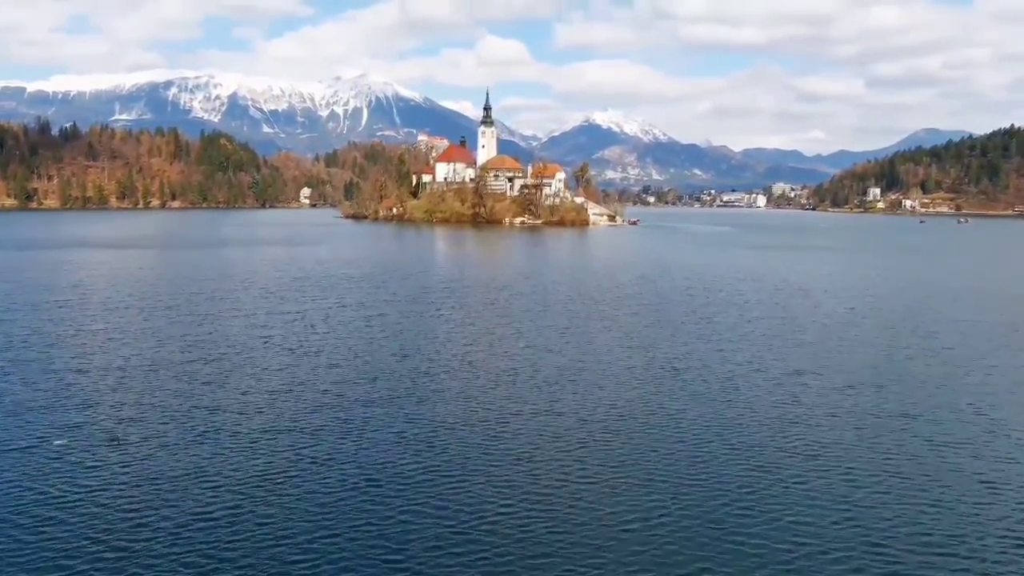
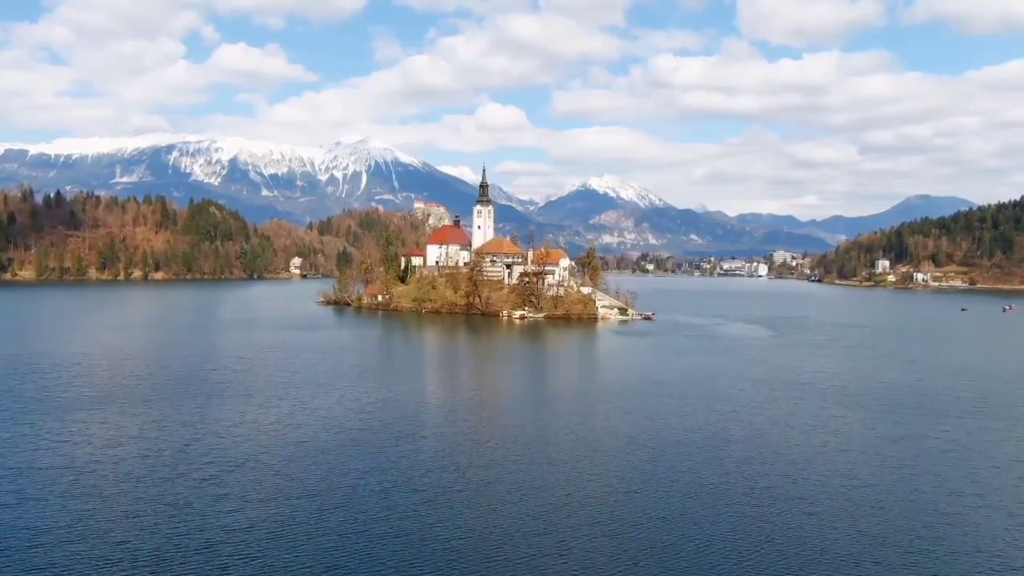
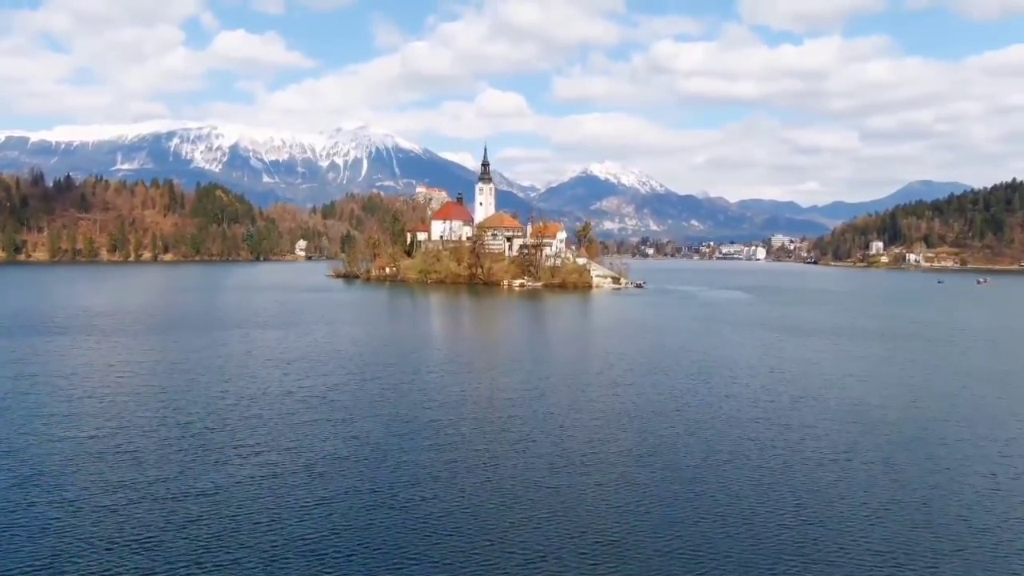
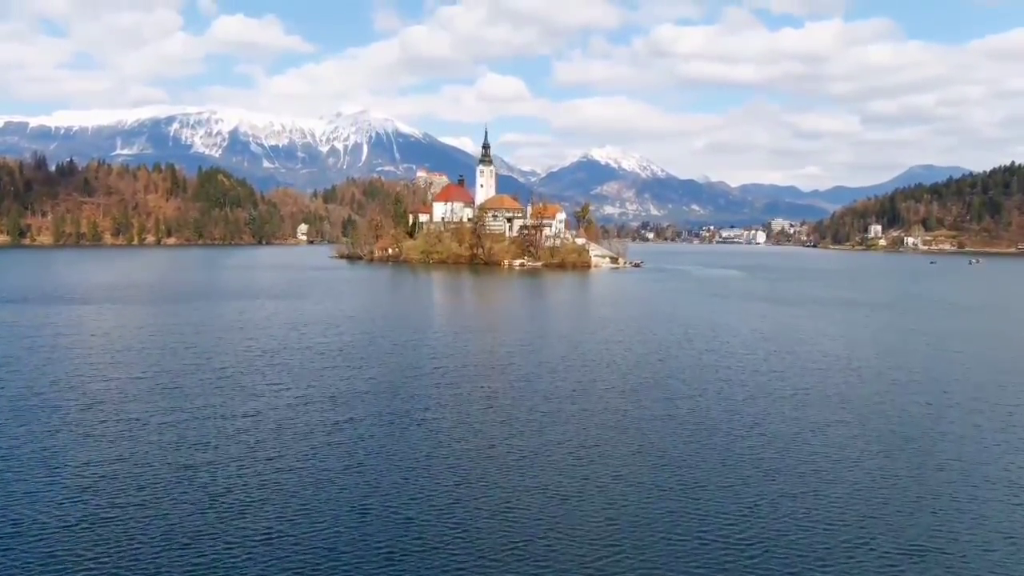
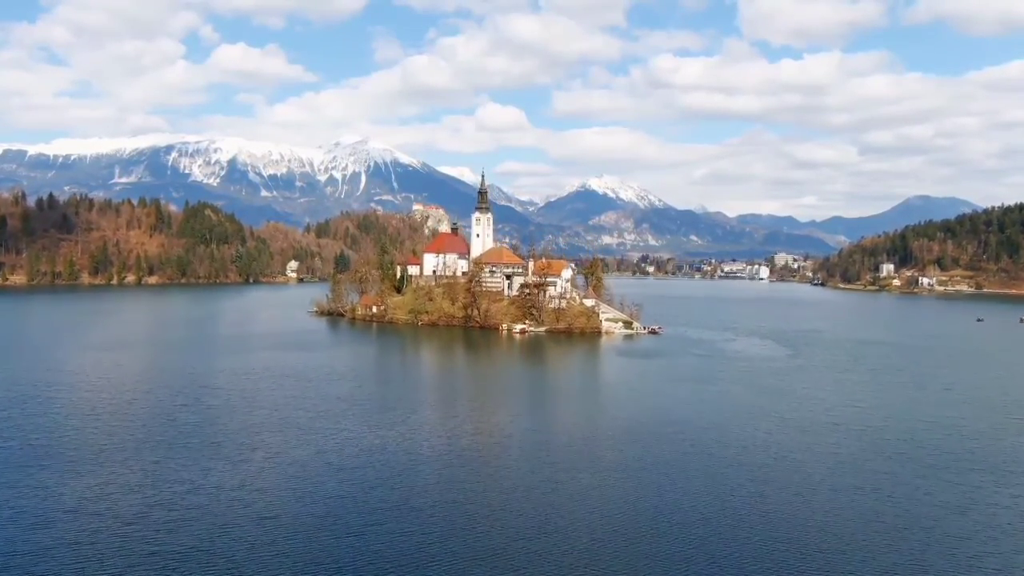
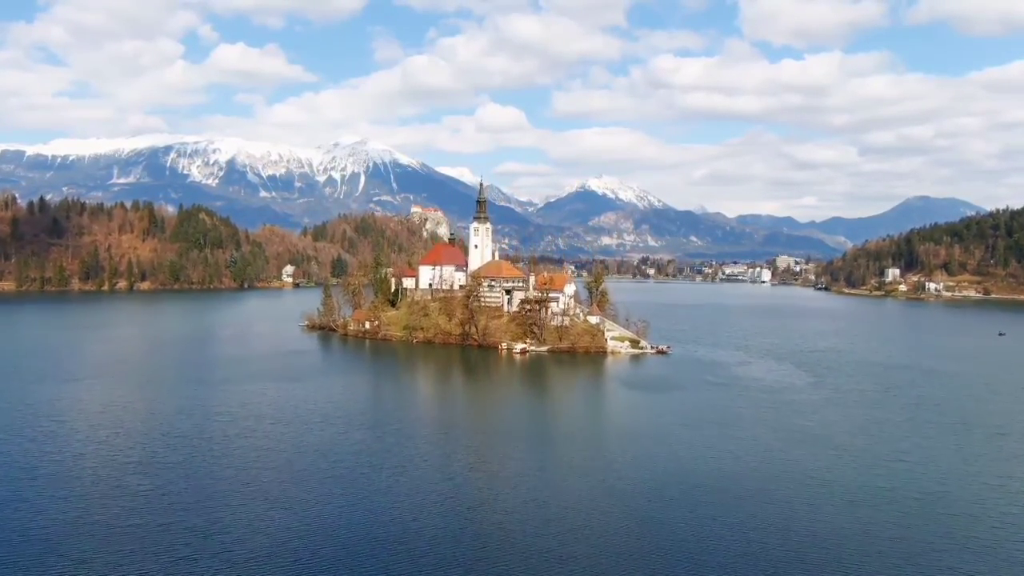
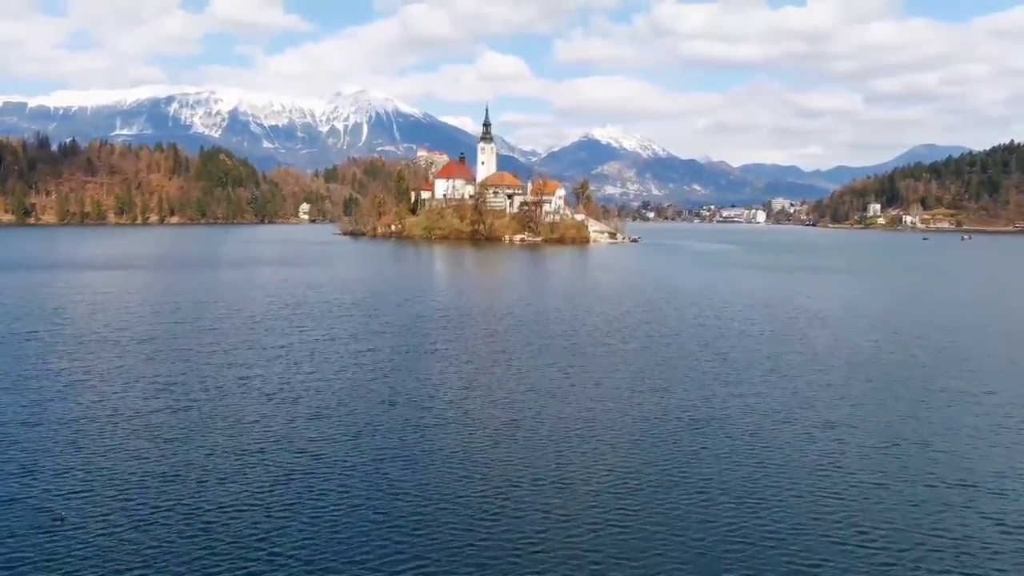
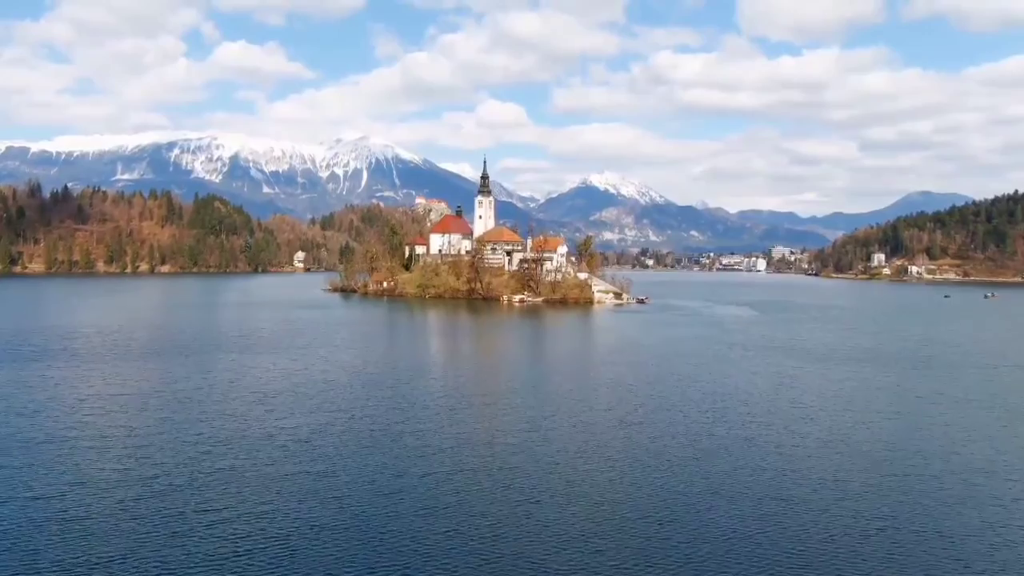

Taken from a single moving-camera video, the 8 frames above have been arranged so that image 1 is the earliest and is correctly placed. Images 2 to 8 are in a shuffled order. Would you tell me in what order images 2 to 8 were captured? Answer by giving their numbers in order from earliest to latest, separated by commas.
7, 4, 3, 8, 2, 5, 6
